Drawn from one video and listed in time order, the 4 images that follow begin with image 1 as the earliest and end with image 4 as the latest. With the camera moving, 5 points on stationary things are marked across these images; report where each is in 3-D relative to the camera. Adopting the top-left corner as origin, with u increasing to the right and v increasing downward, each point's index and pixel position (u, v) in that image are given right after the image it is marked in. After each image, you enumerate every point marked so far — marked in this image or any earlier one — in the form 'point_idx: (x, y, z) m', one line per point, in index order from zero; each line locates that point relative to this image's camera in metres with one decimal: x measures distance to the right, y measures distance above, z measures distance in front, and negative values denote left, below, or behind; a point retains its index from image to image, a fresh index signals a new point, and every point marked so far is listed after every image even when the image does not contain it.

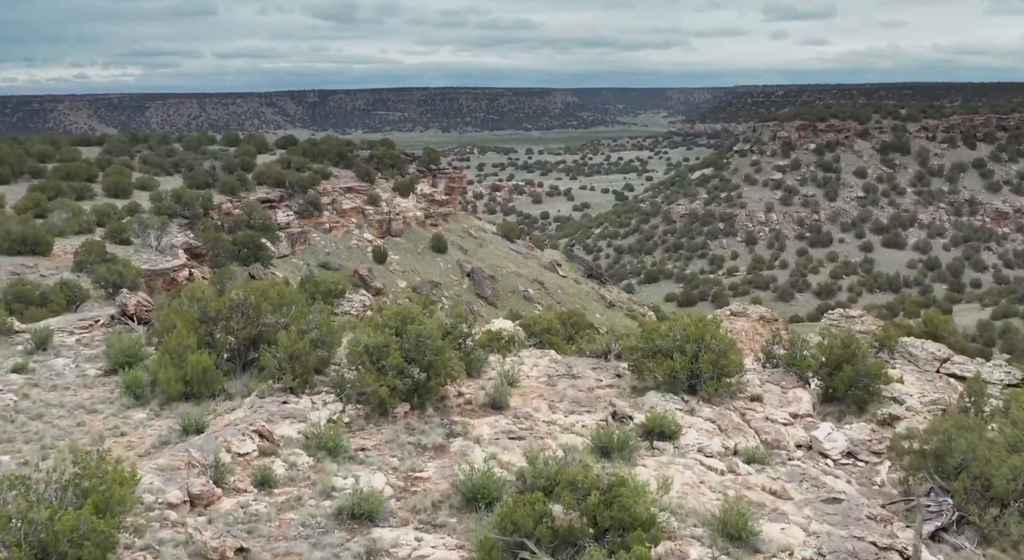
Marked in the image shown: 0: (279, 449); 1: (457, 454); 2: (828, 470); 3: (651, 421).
0: (-1.8, -1.3, +6.8) m
1: (-0.4, -1.4, +7.1) m
2: (+2.8, -1.7, +8.0) m
3: (+1.2, -1.3, +7.9) m
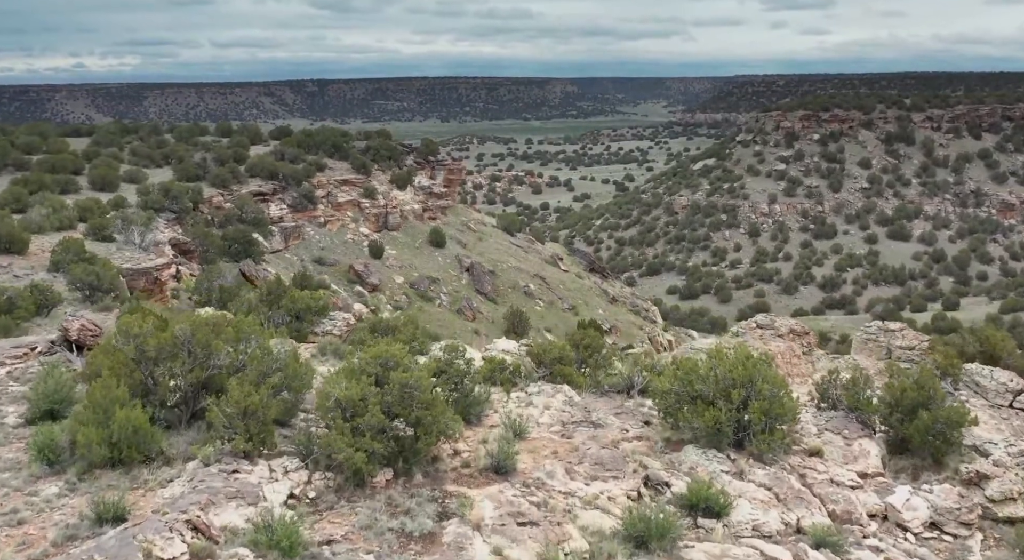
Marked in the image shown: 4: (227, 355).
0: (-1.7, -1.6, +5.2) m
1: (-0.4, -1.7, +5.5) m
2: (+2.9, -2.0, +6.4) m
3: (+1.3, -1.5, +6.3) m
4: (-2.3, -0.6, +7.2) m
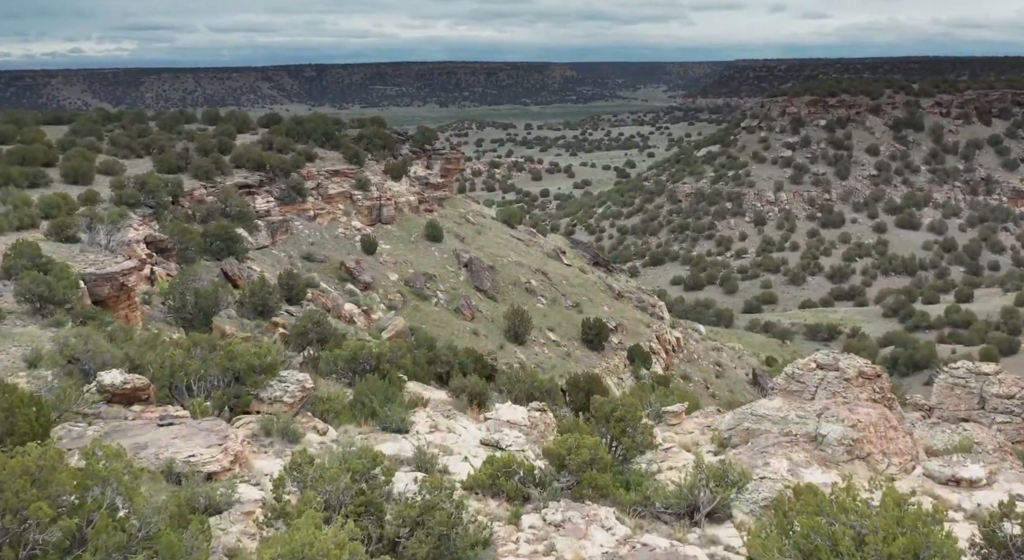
0: (-1.6, -2.1, +2.4) m
1: (-0.3, -2.2, +2.8) m
2: (+3.0, -2.5, +3.7) m
3: (+1.4, -2.1, +3.6) m
4: (-2.2, -1.2, +4.4) m
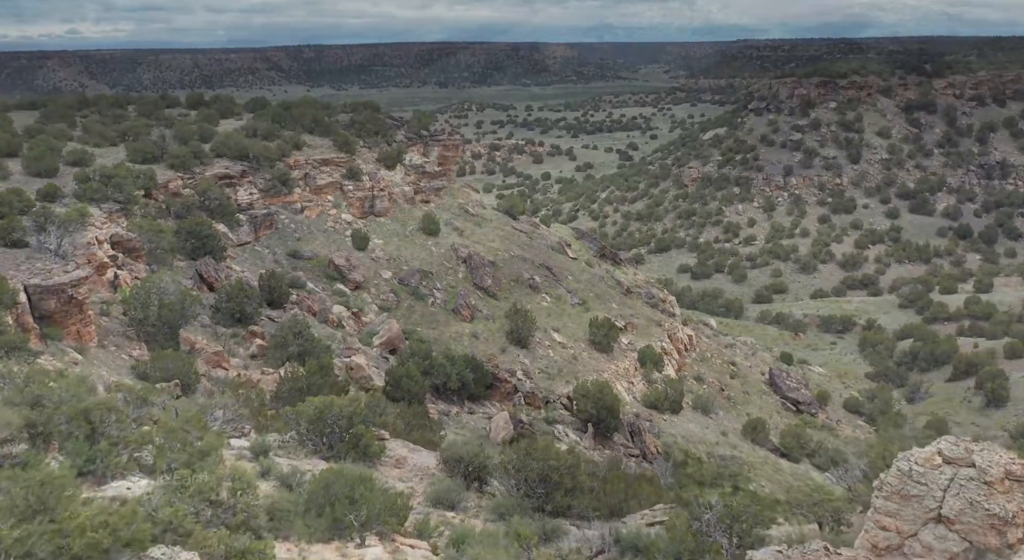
0: (-1.5, -3.0, -1.0) m
1: (-0.2, -3.1, -0.6) m
2: (+3.1, -3.3, +0.3) m
3: (+1.5, -2.9, +0.2) m
4: (-2.1, -2.0, +1.0) m
